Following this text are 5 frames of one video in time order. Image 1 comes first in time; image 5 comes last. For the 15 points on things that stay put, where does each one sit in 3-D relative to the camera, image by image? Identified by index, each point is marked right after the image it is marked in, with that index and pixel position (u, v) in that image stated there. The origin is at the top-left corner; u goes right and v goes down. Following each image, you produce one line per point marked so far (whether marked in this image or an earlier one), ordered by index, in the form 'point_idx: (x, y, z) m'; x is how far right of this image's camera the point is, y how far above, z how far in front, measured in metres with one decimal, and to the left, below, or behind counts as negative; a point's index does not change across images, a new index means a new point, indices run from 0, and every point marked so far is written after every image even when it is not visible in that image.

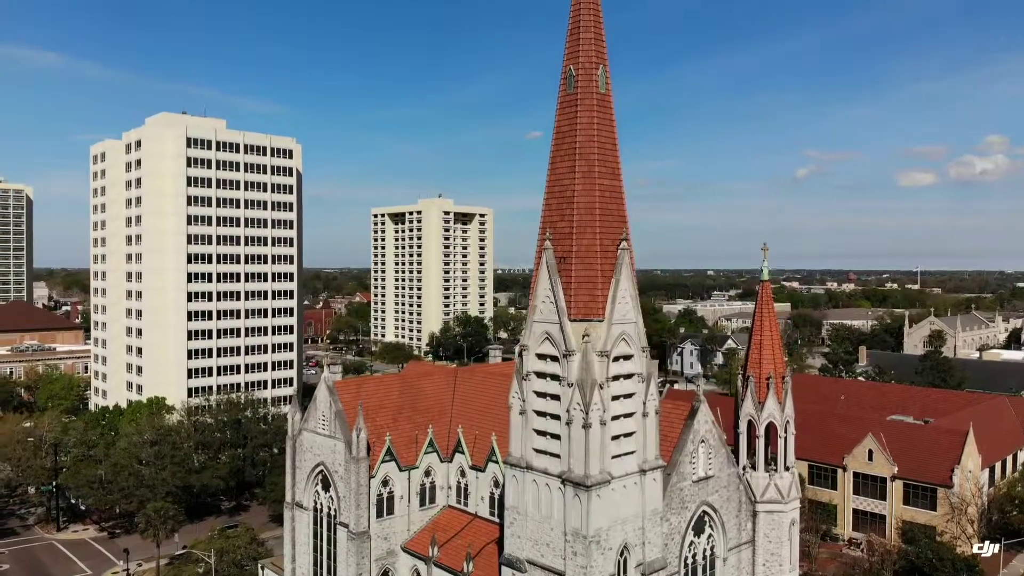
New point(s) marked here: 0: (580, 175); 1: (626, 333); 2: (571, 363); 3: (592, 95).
0: (+1.4, +2.3, +17.5) m
1: (+2.3, -0.9, +17.7) m
2: (+1.2, -1.5, +17.2) m
3: (+1.6, +3.9, +17.6) m
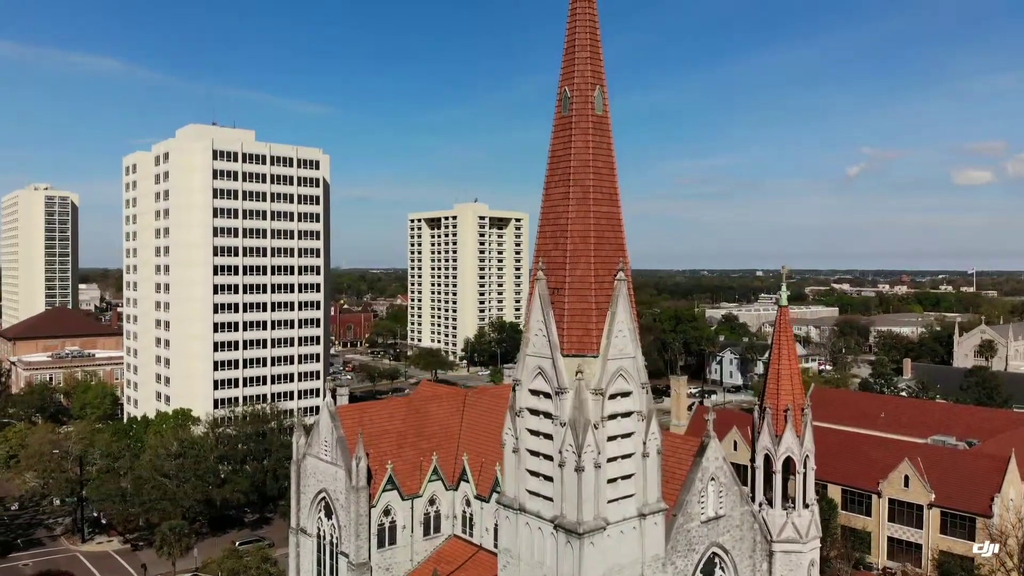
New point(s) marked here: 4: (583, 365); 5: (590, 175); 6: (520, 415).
0: (+1.2, +1.6, +16.6) m
1: (+2.2, -1.6, +16.7) m
2: (+1.0, -2.1, +16.2) m
3: (+1.4, +3.3, +16.6) m
4: (+1.3, -1.5, +16.4) m
5: (+1.5, +2.2, +16.6) m
6: (+0.2, -2.6, +17.3) m
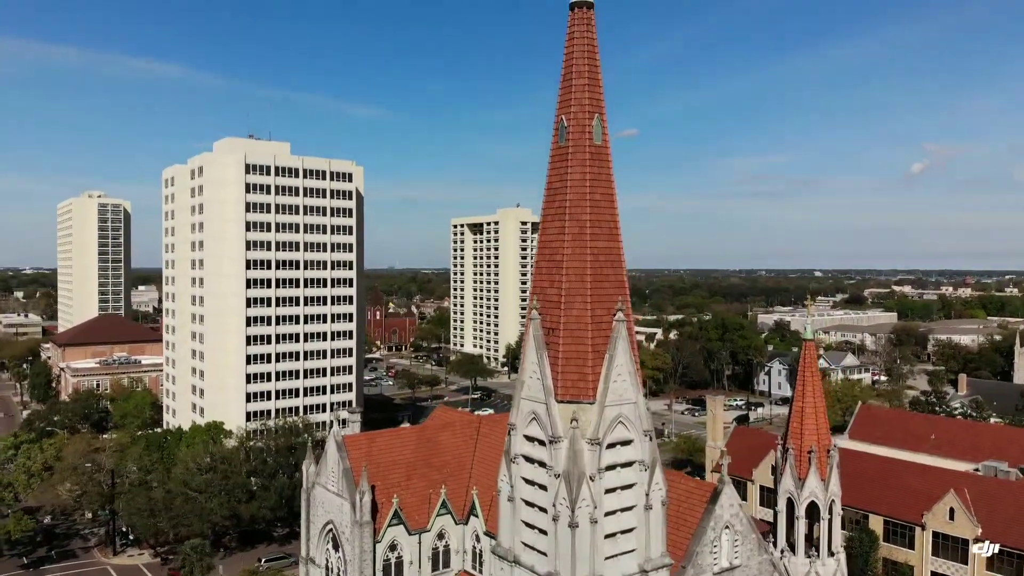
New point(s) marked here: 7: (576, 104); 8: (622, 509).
0: (+1.0, +0.9, +15.5) m
1: (+2.0, -2.3, +15.6) m
2: (+0.8, -2.9, +15.2) m
3: (+1.3, +2.5, +15.6) m
4: (+1.2, -2.2, +15.4) m
5: (+1.4, +1.4, +15.5) m
6: (+0.1, -3.3, +16.4) m
7: (+1.1, +3.3, +15.6) m
8: (+2.0, -4.0, +15.8) m
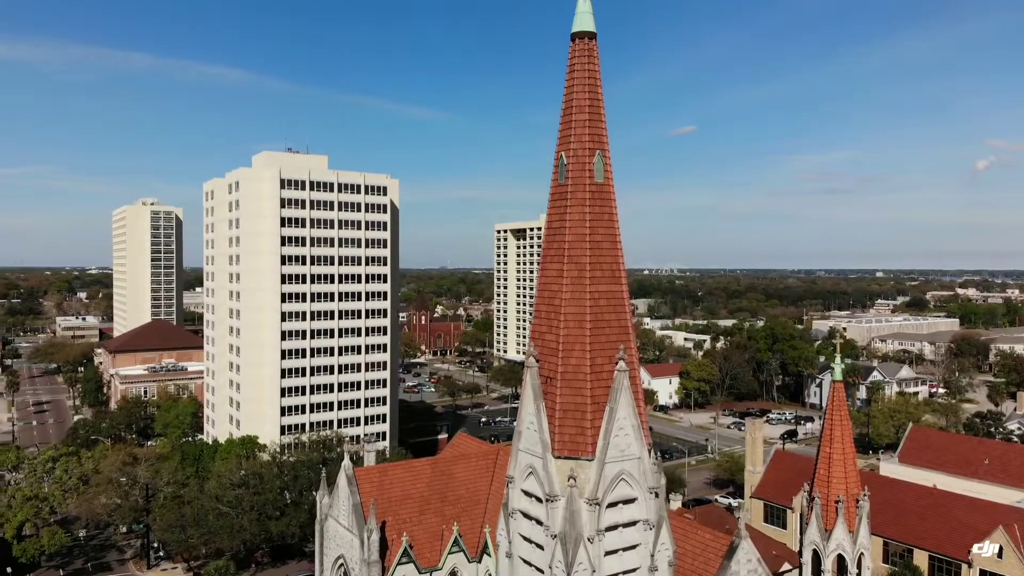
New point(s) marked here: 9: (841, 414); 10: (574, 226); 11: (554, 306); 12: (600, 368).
0: (+0.9, +0.1, +14.6) m
1: (+1.9, -3.1, +14.6) m
2: (+0.7, -3.7, +14.3) m
3: (+1.2, +1.7, +14.6) m
4: (+1.1, -3.0, +14.4) m
5: (+1.3, +0.6, +14.6) m
6: (0.0, -4.1, +15.5) m
7: (+1.1, +2.5, +14.7) m
8: (+1.9, -4.8, +14.8) m
9: (+7.2, -2.8, +19.0) m
10: (+1.1, +1.1, +14.7) m
11: (+0.7, -0.3, +14.9) m
12: (+1.5, -1.4, +14.6) m
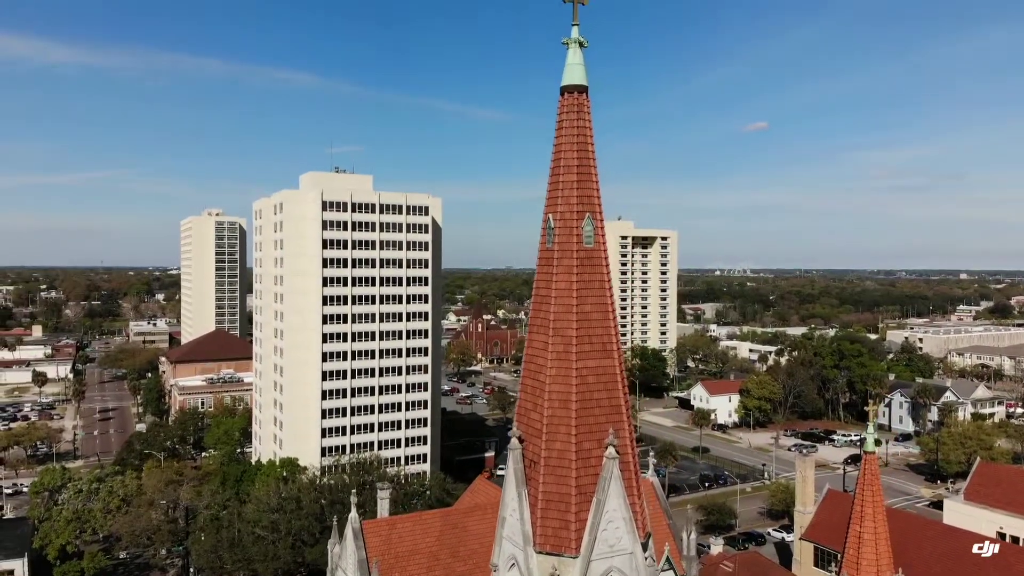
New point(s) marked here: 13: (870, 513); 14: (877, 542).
0: (+0.6, -1.1, +13.4) m
1: (+1.6, -4.3, +13.3) m
2: (+0.3, -4.9, +13.1) m
3: (+0.9, +0.5, +13.4) m
4: (+0.7, -4.2, +13.2) m
5: (+1.0, -0.6, +13.3) m
6: (-0.2, -5.3, +14.3) m
7: (+0.8, +1.3, +13.4) m
8: (+1.6, -6.0, +13.4) m
9: (+7.2, -4.0, +17.2) m
10: (+0.7, -0.1, +13.4) m
11: (+0.4, -1.5, +13.6) m
12: (+1.2, -2.5, +13.3) m
13: (+7.1, -4.5, +17.1) m
14: (+7.3, -5.1, +17.2) m
